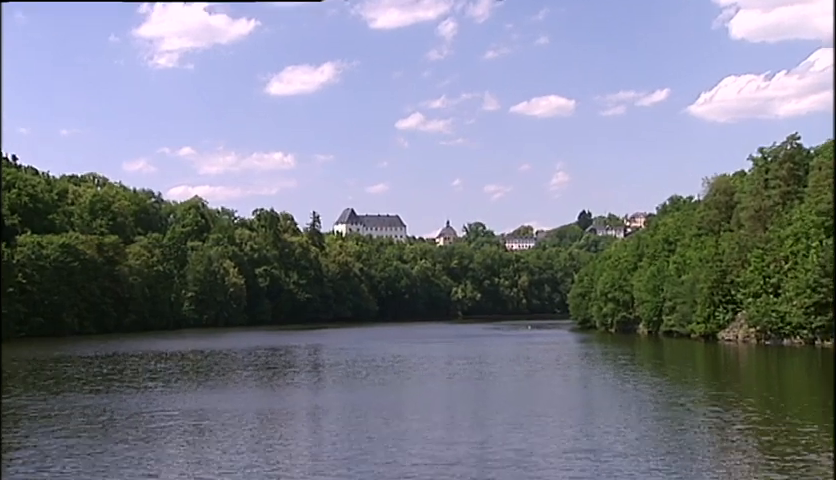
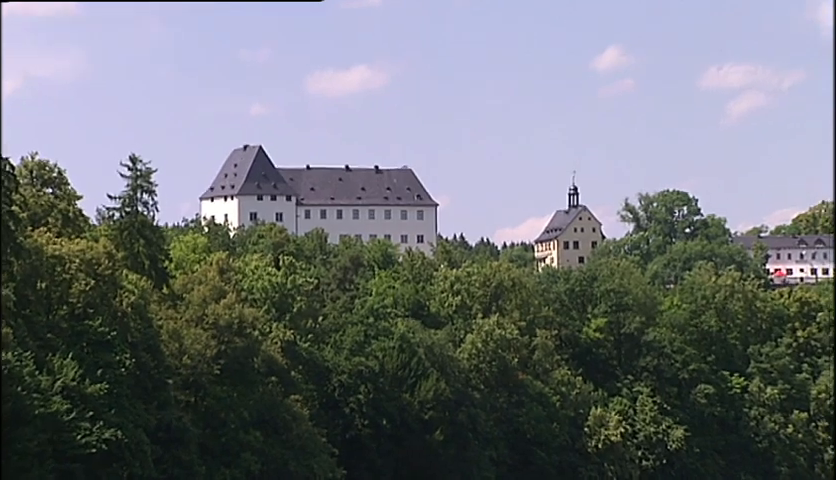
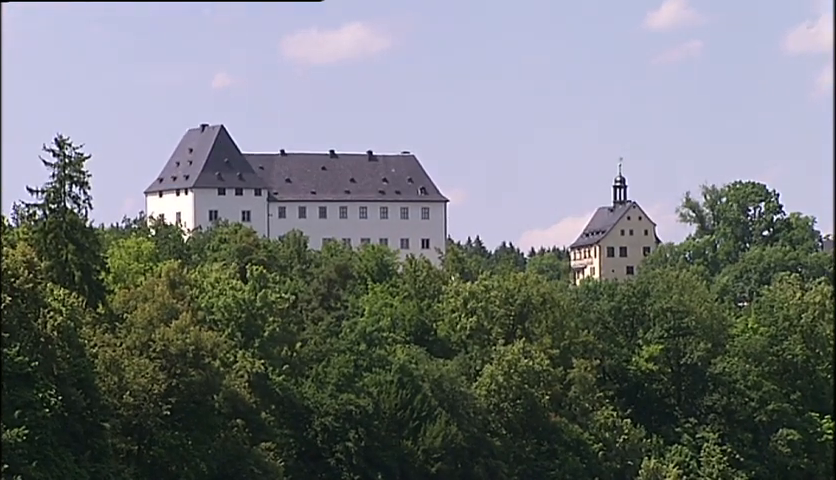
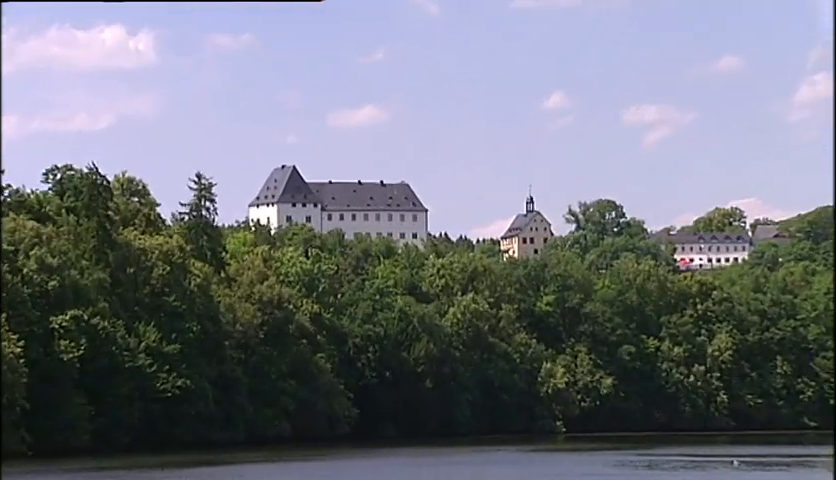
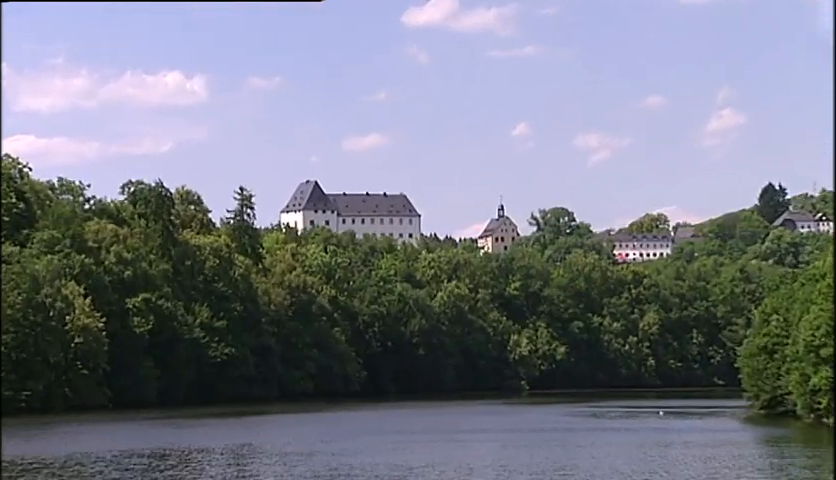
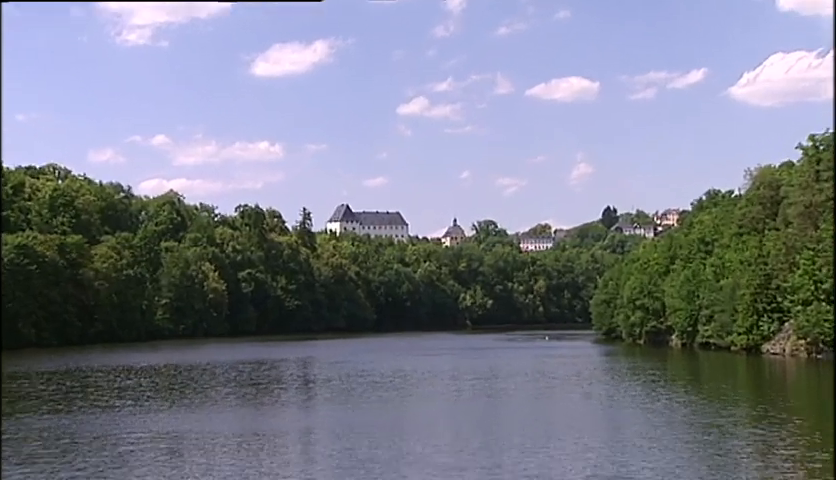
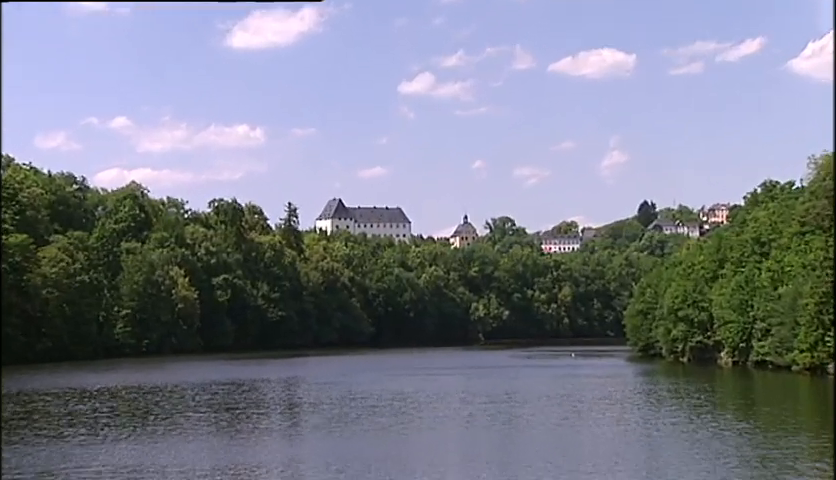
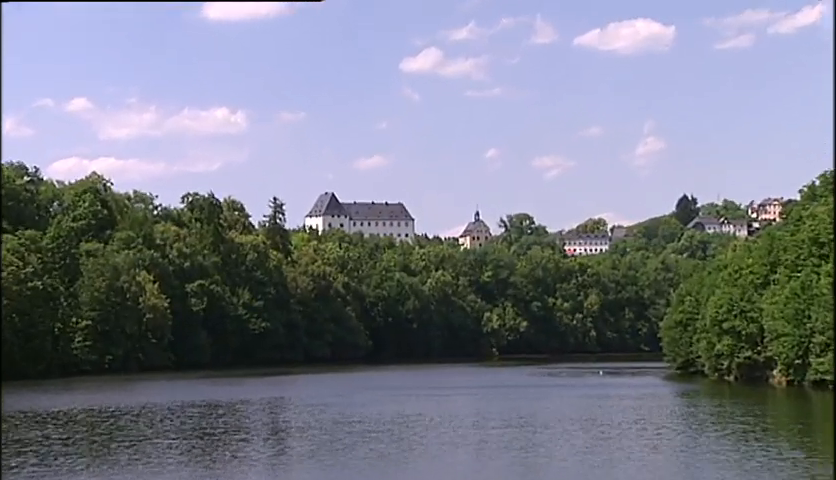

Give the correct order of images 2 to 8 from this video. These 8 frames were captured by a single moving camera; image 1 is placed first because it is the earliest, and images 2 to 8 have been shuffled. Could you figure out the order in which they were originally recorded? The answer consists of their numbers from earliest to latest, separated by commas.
6, 7, 8, 5, 4, 2, 3
